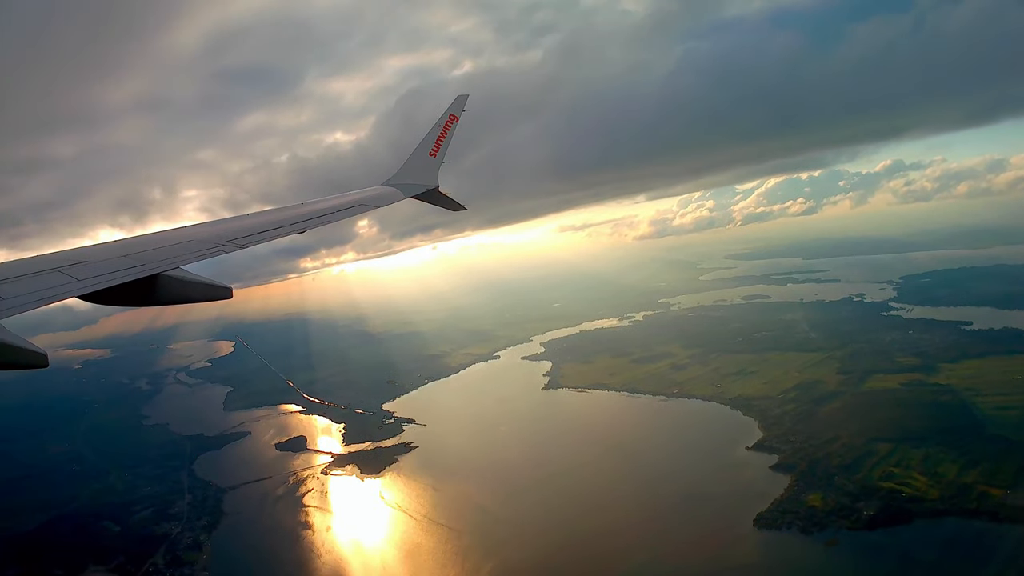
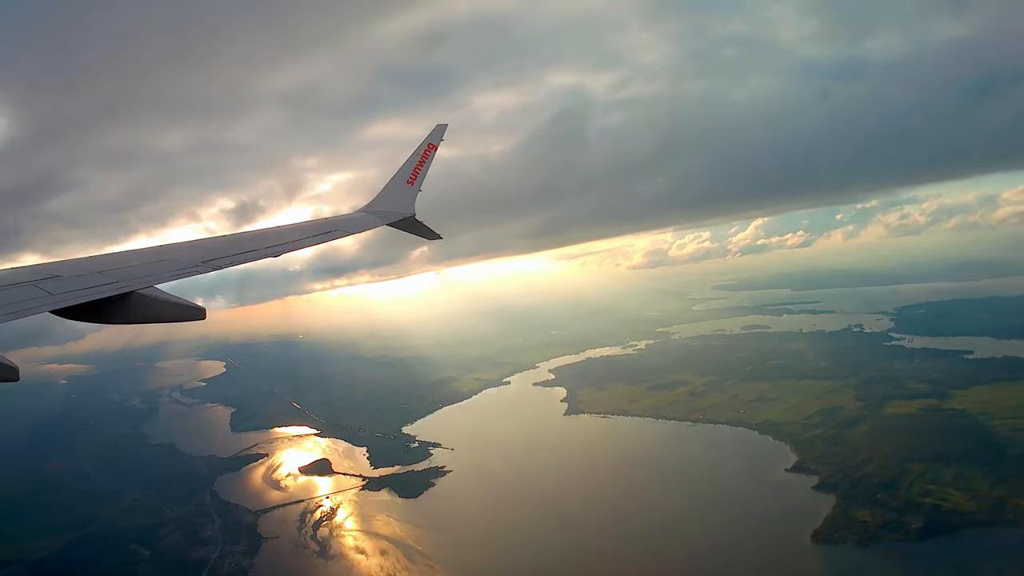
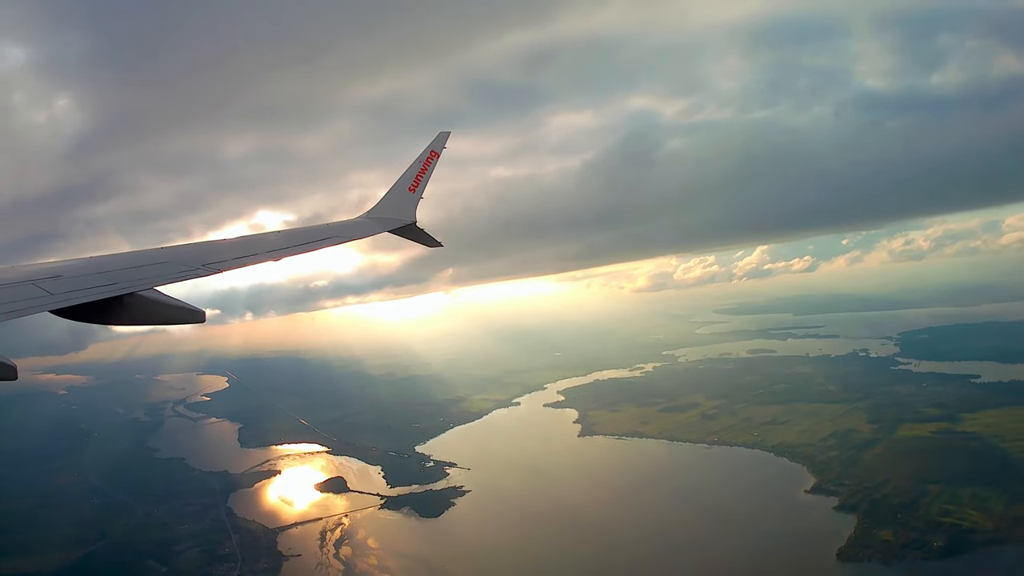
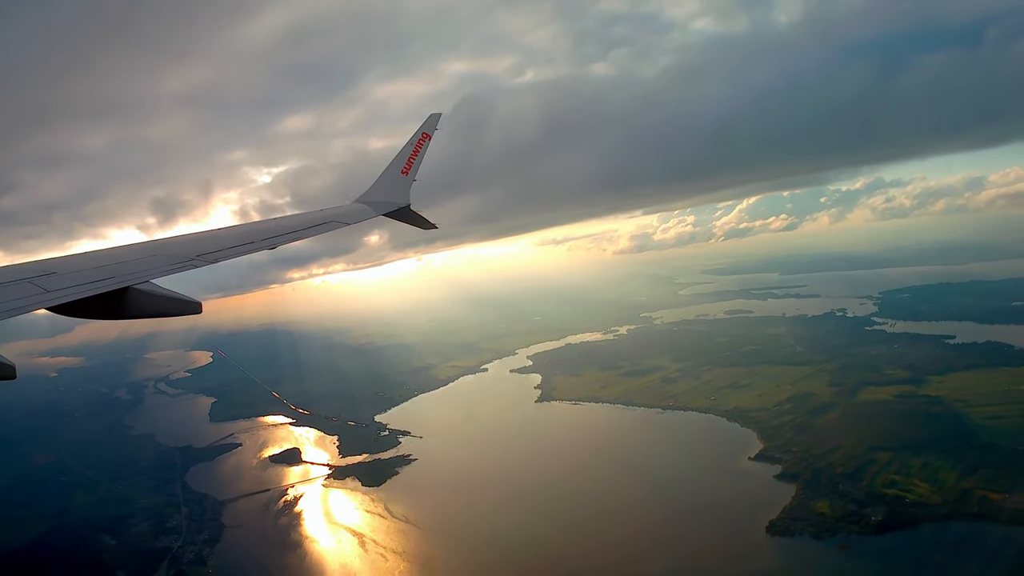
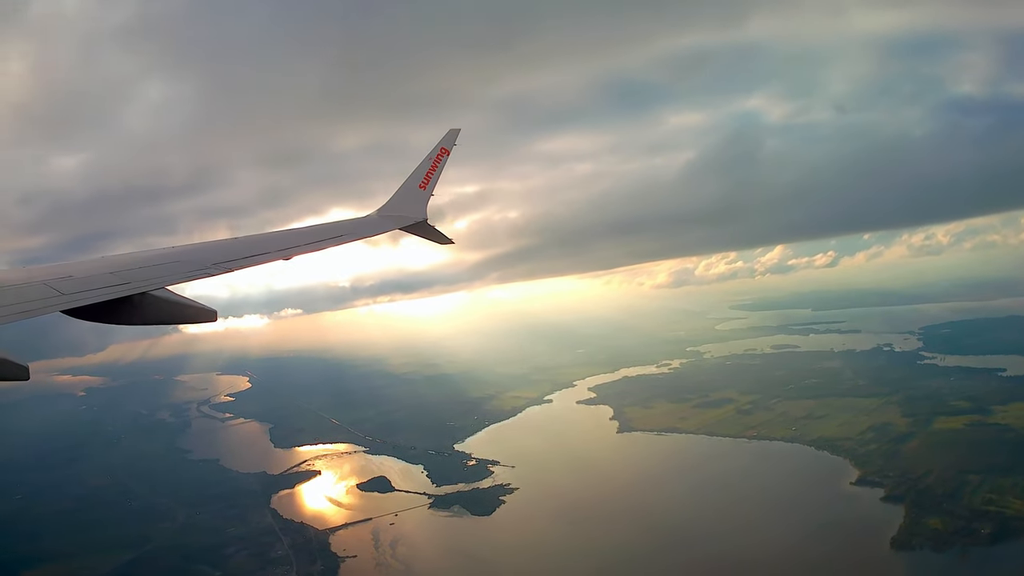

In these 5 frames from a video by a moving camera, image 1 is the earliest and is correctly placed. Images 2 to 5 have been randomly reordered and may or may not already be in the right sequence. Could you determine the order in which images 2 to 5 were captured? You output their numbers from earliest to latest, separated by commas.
4, 2, 3, 5
